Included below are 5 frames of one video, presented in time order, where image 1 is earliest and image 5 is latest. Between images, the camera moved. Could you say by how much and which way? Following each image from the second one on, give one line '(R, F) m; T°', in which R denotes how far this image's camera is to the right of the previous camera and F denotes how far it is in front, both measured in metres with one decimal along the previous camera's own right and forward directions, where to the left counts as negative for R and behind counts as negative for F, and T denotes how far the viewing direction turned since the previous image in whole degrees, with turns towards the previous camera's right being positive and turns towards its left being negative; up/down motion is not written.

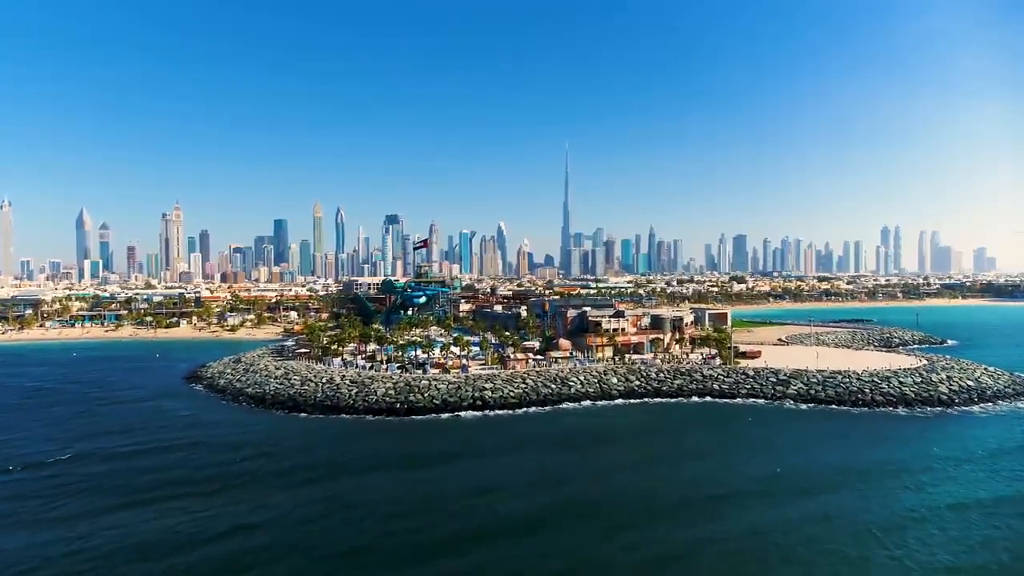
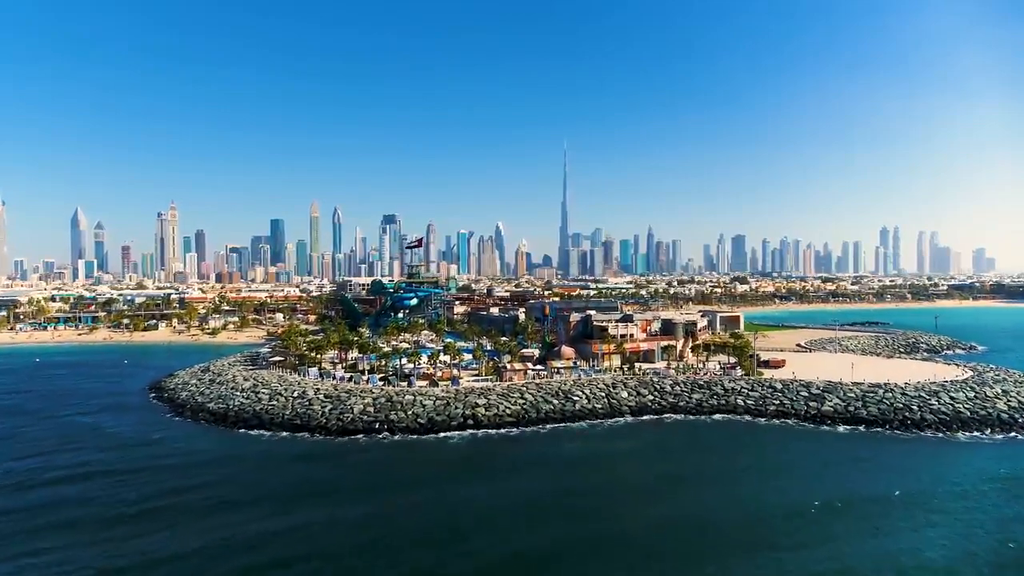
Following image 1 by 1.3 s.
(+0.1, +6.9) m; 0°
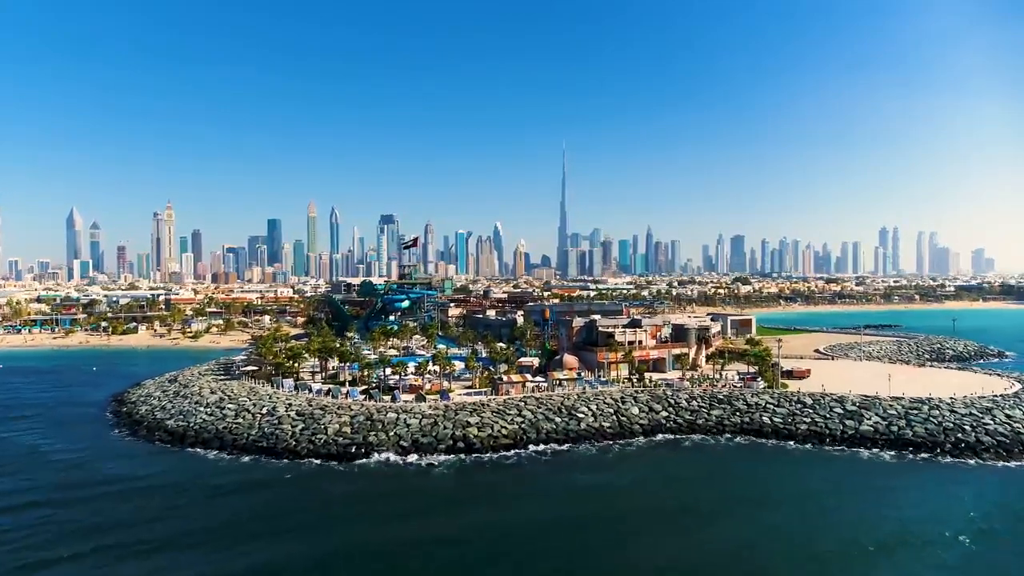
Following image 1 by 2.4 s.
(+0.1, +5.9) m; 0°
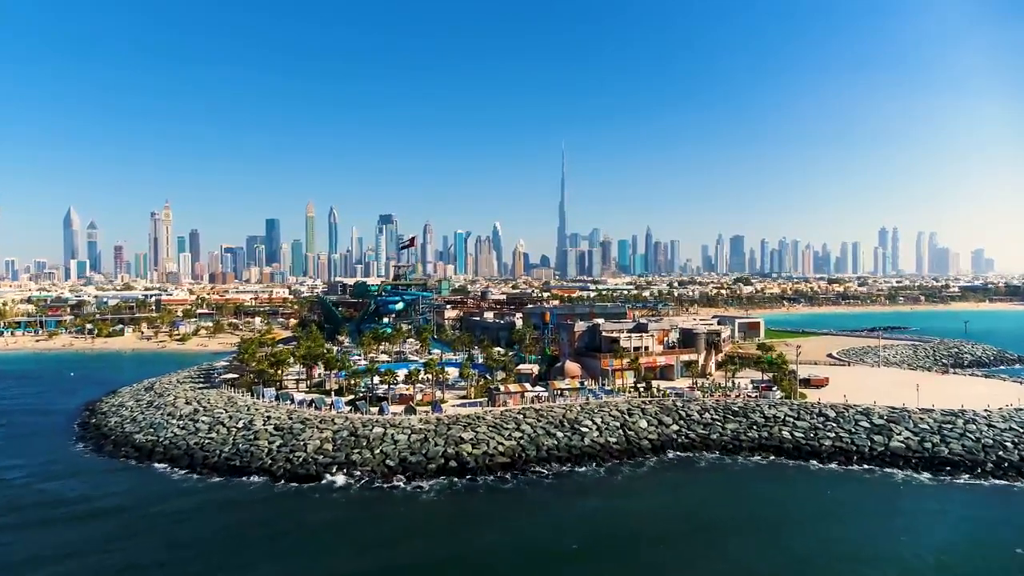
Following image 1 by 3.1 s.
(+0.1, +3.7) m; 0°
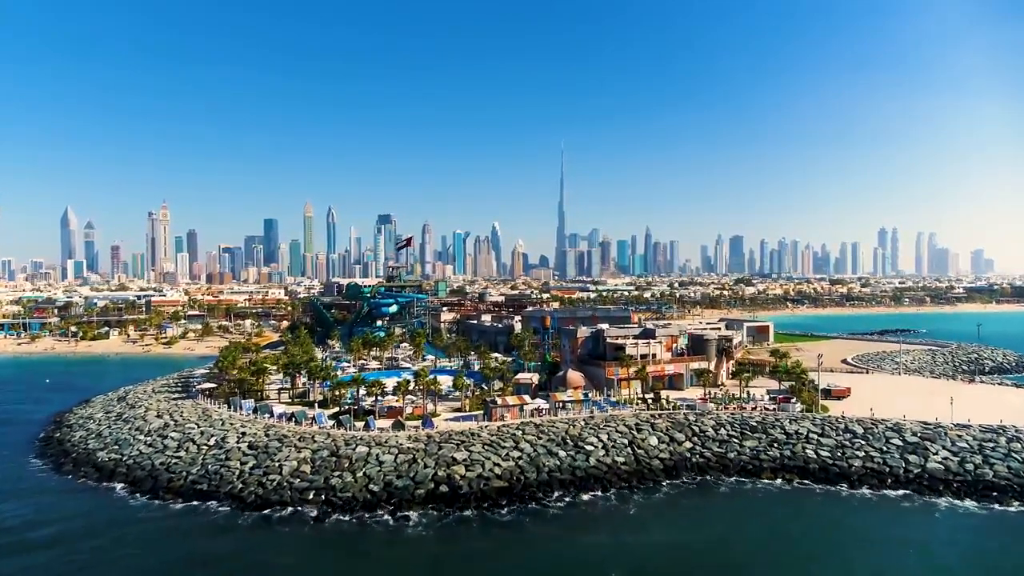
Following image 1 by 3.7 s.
(+0.1, +3.7) m; 0°
